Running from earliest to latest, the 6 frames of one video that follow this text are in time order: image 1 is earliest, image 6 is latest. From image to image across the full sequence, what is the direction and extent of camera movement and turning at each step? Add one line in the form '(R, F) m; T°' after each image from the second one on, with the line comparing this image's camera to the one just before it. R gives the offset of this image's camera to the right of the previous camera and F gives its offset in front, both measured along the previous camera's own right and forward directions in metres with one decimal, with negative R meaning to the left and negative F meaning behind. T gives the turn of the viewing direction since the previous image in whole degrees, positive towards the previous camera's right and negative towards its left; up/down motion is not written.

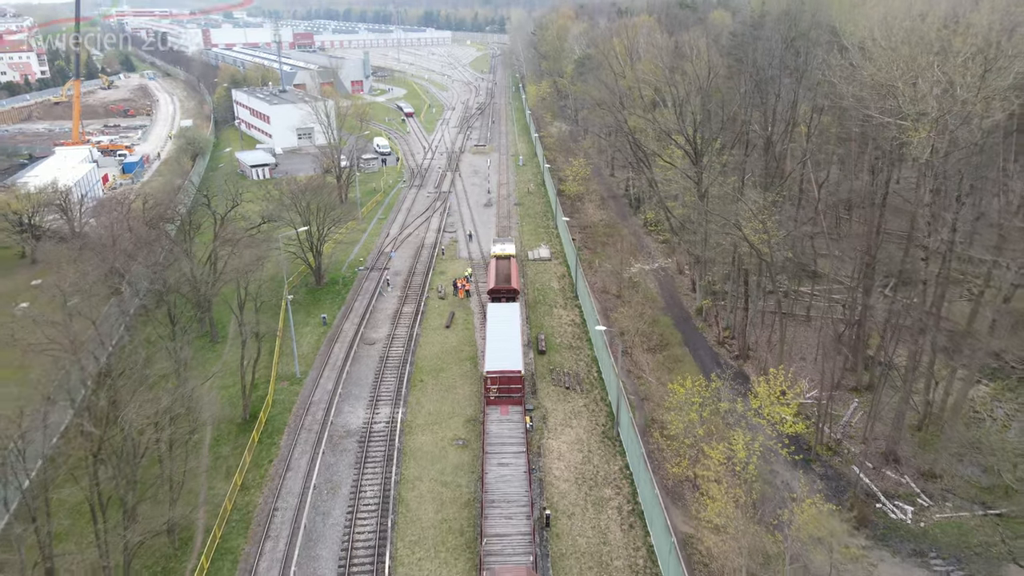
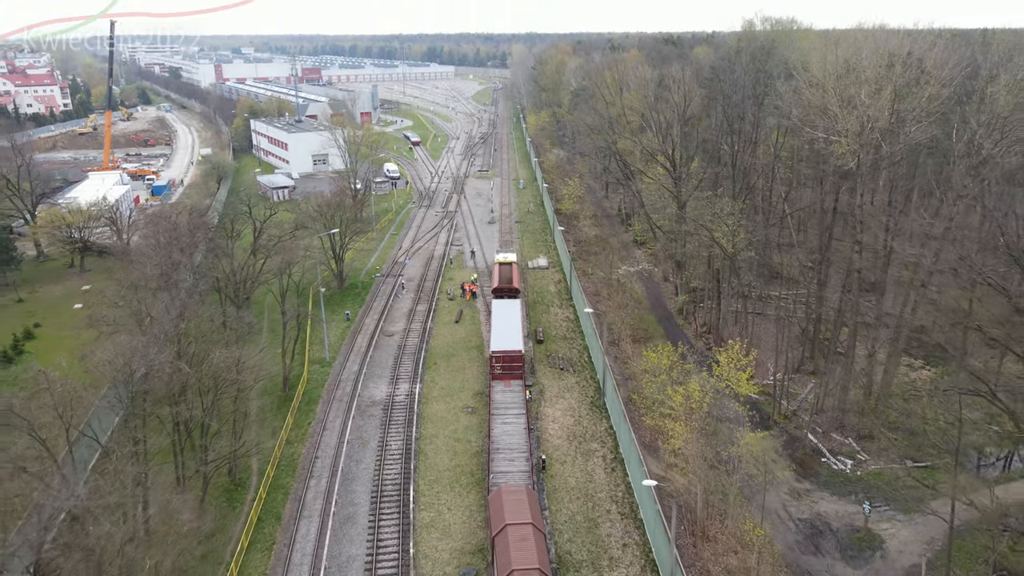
(0.0, -5.1) m; 0°
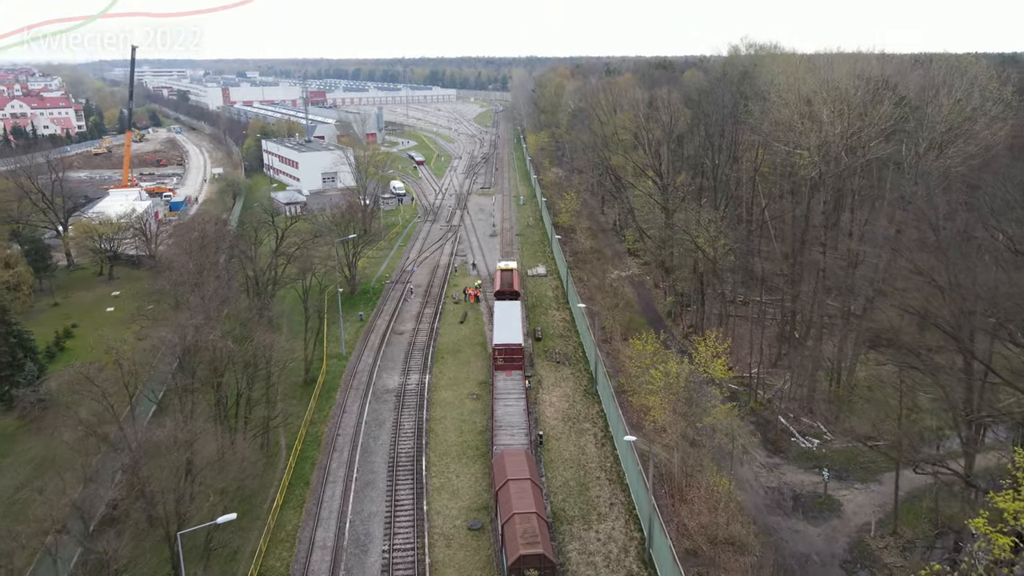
(0.0, -3.7) m; 0°
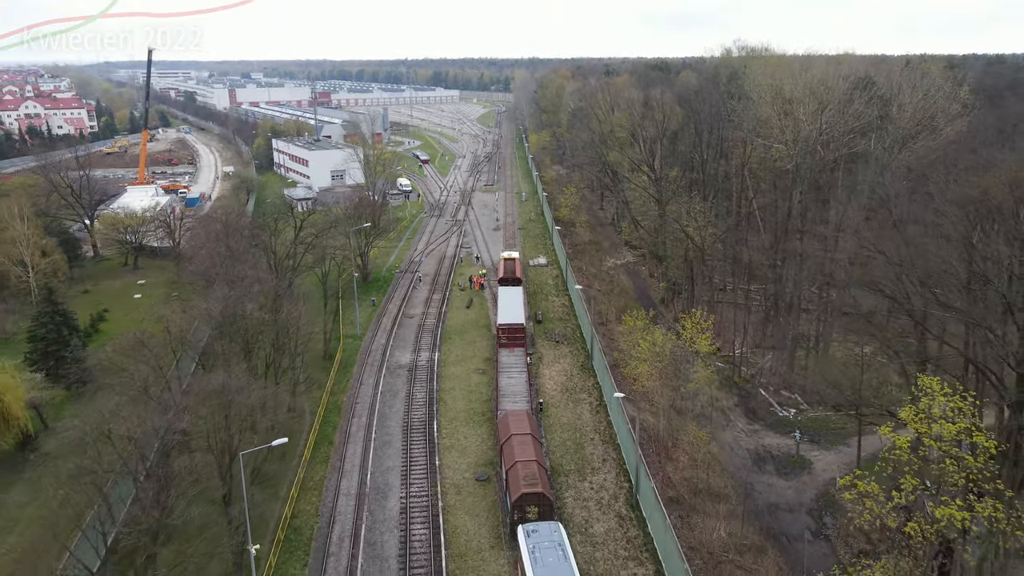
(0.0, -3.3) m; 0°
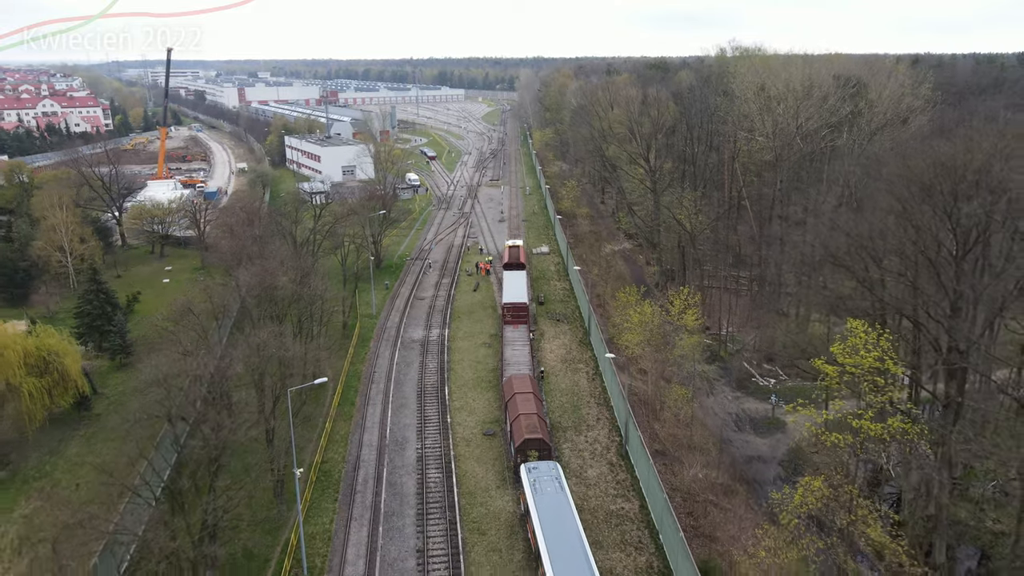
(0.0, -3.6) m; 0°
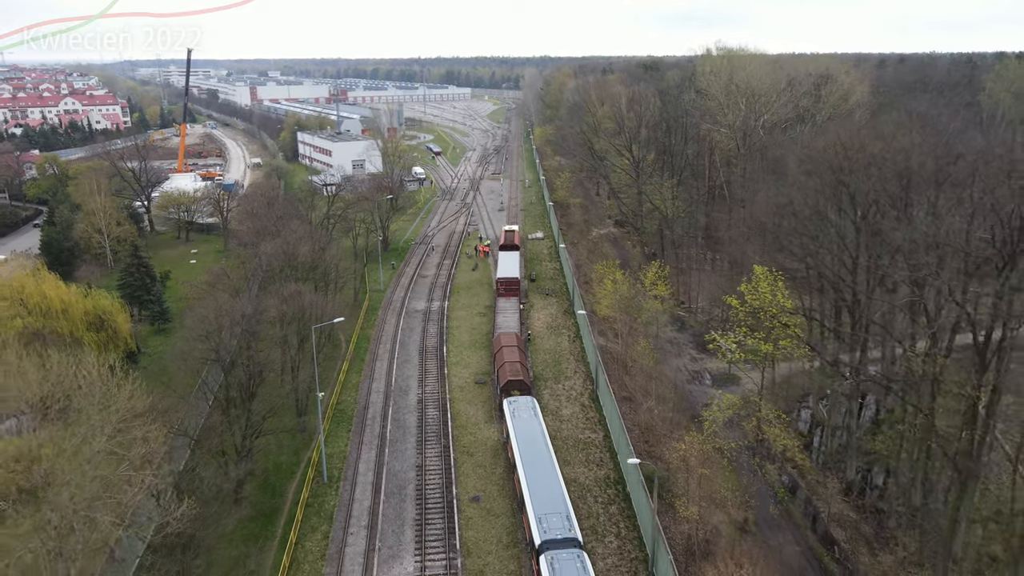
(+1.0, -5.4) m; -1°
